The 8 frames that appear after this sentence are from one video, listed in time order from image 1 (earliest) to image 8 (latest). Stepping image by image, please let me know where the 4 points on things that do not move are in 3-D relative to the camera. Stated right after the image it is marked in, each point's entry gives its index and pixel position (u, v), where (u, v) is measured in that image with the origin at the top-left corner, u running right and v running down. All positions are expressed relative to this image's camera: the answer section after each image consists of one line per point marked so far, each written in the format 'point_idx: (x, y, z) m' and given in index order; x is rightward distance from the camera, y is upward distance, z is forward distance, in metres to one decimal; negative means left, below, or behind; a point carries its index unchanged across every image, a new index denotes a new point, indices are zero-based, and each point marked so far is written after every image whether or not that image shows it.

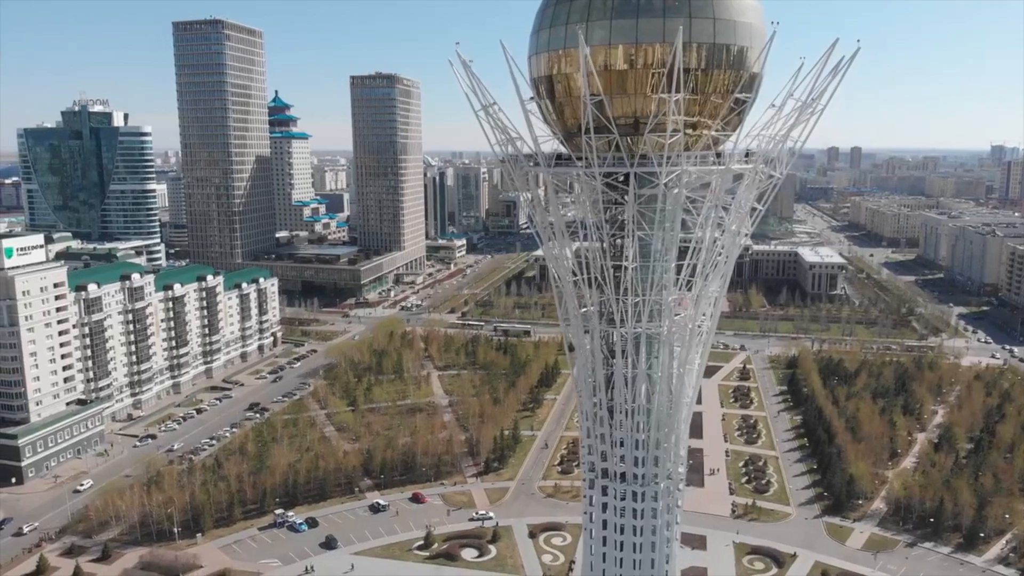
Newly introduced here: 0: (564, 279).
0: (+1.1, +0.2, +19.7) m
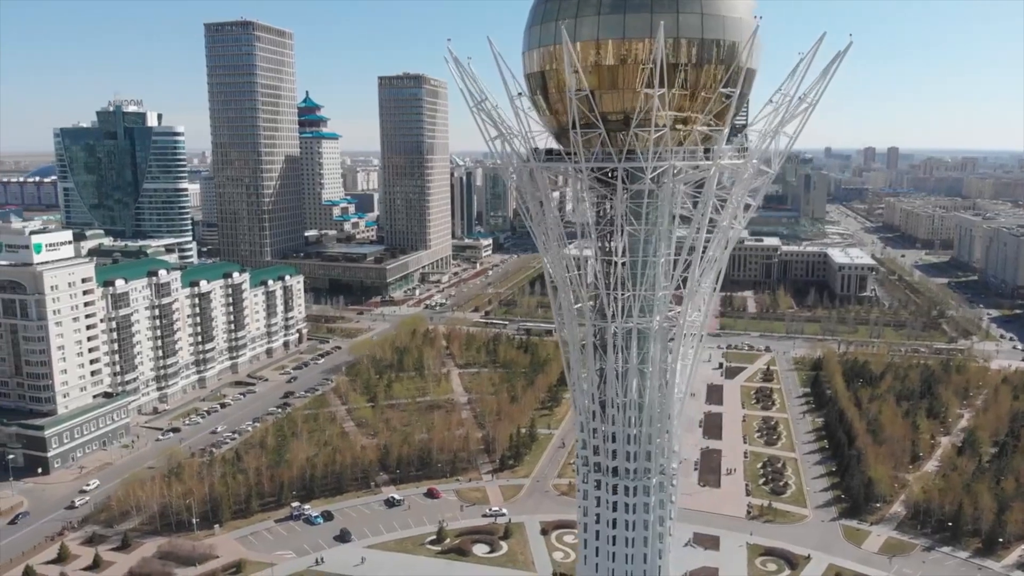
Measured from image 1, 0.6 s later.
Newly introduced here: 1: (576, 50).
0: (+1.0, +0.3, +19.8) m
1: (+1.2, +4.8, +18.0) m
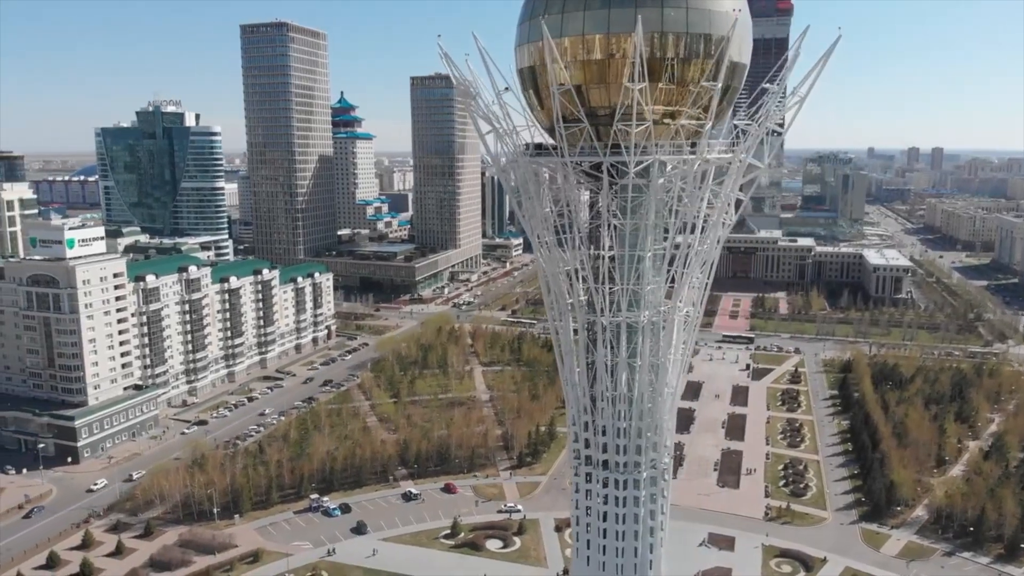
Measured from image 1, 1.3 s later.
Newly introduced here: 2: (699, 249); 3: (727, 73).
0: (+0.8, +0.4, +20.0) m
1: (+0.9, +4.9, +18.2) m
2: (+4.0, +0.9, +19.3) m
3: (+4.6, +4.5, +18.8) m
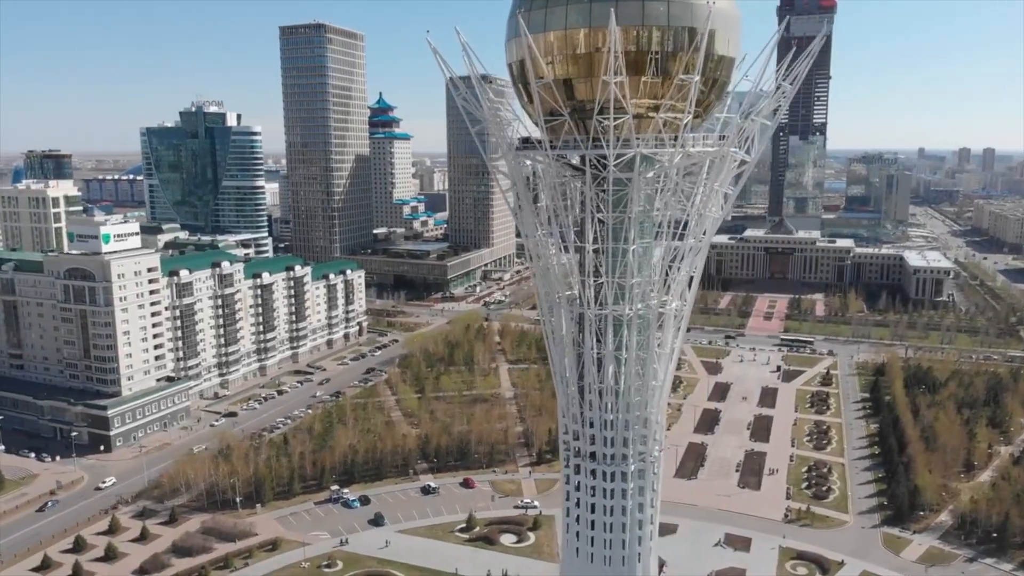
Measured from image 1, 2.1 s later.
0: (+0.6, +0.6, +20.2) m
1: (+0.6, +5.1, +18.4) m
2: (+3.7, +1.0, +19.3) m
3: (+4.3, +4.7, +18.8) m
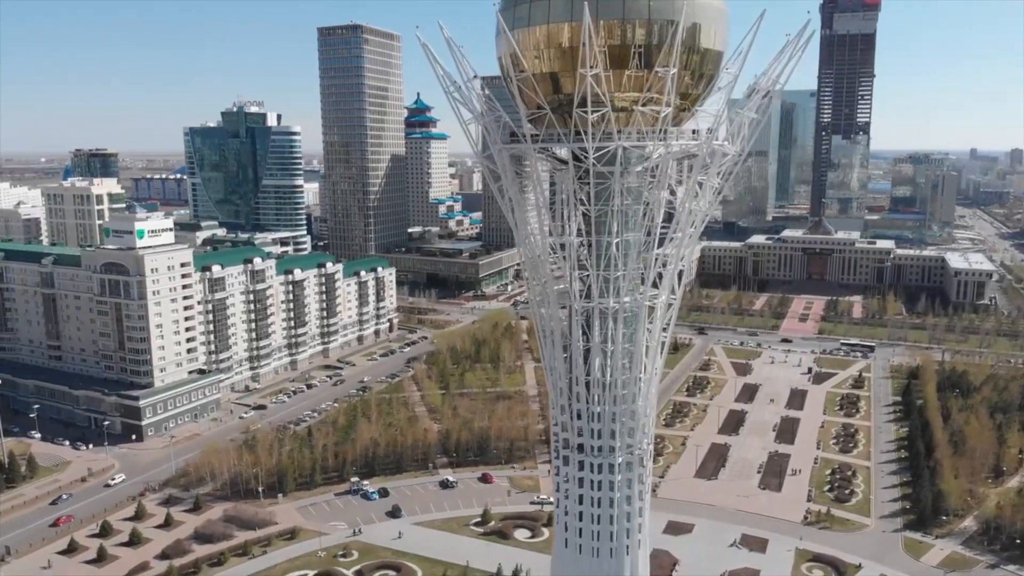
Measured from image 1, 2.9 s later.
0: (+0.3, +0.8, +20.4) m
1: (+0.3, +5.2, +18.6) m
2: (+3.4, +1.1, +19.4) m
3: (+4.0, +4.8, +18.8) m
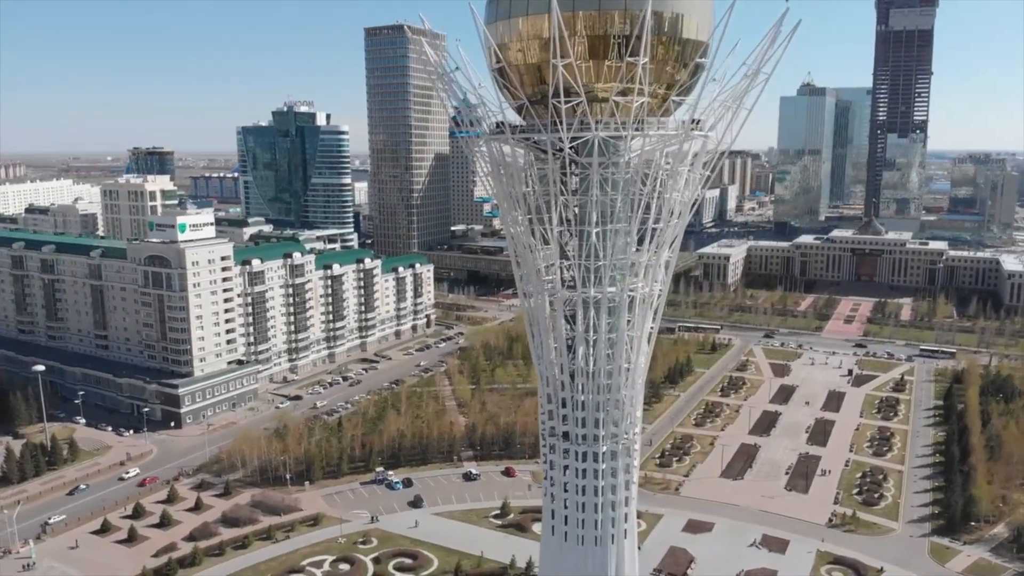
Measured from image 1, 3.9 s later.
0: (0.0, +1.0, +20.7) m
1: (0.0, +5.5, +18.9) m
2: (+3.1, +1.3, +19.5) m
3: (+3.7, +5.0, +18.9) m
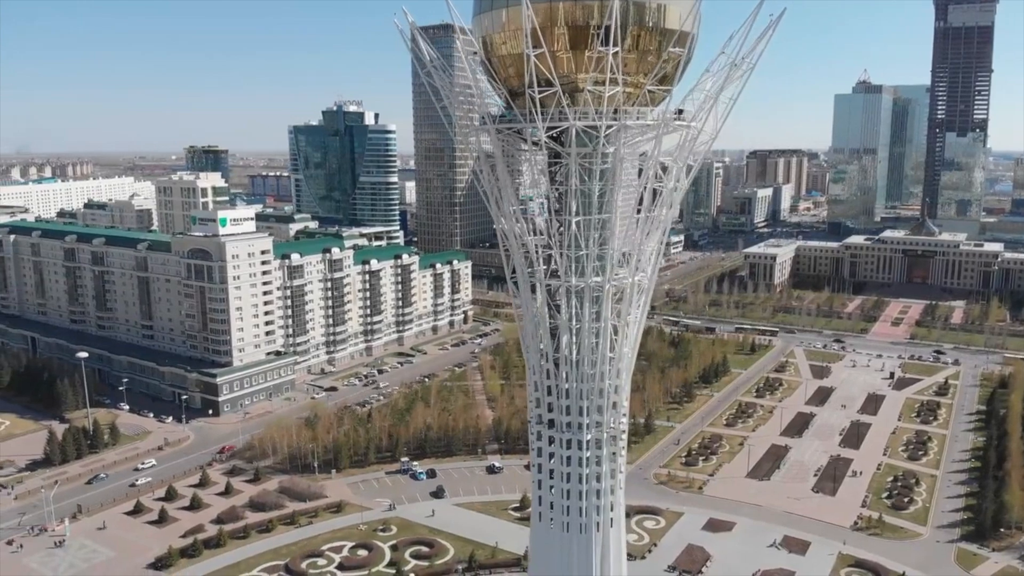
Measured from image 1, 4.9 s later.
0: (-0.2, +1.3, +21.0) m
1: (-0.4, +5.7, +19.2) m
2: (+2.7, +1.6, +19.5) m
3: (+3.3, +5.2, +18.9) m
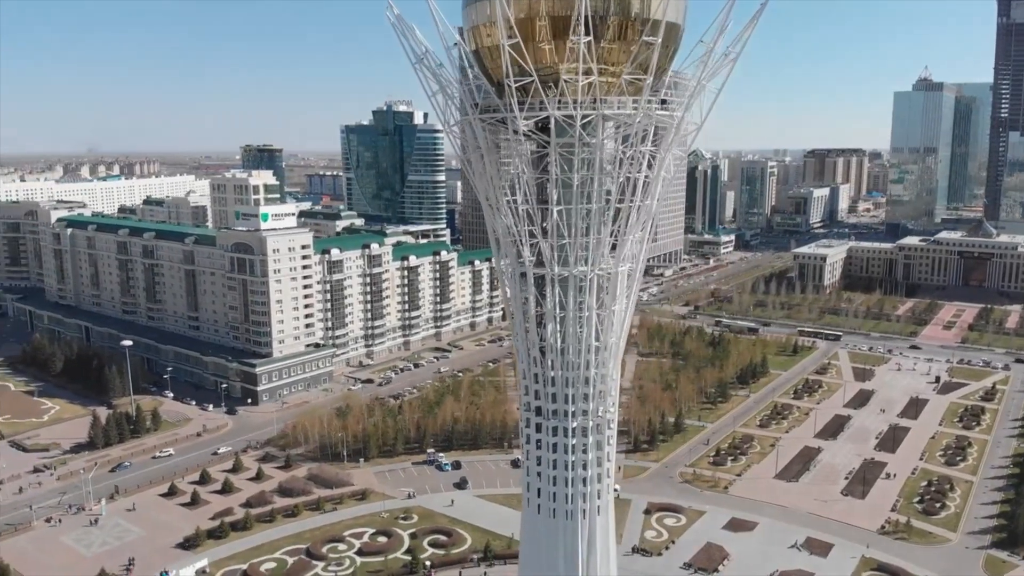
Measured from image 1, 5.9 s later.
0: (-0.5, +1.5, +21.4) m
1: (-0.7, +6.0, +19.6) m
2: (+2.4, +1.8, +19.7) m
3: (+3.0, +5.5, +19.0) m
